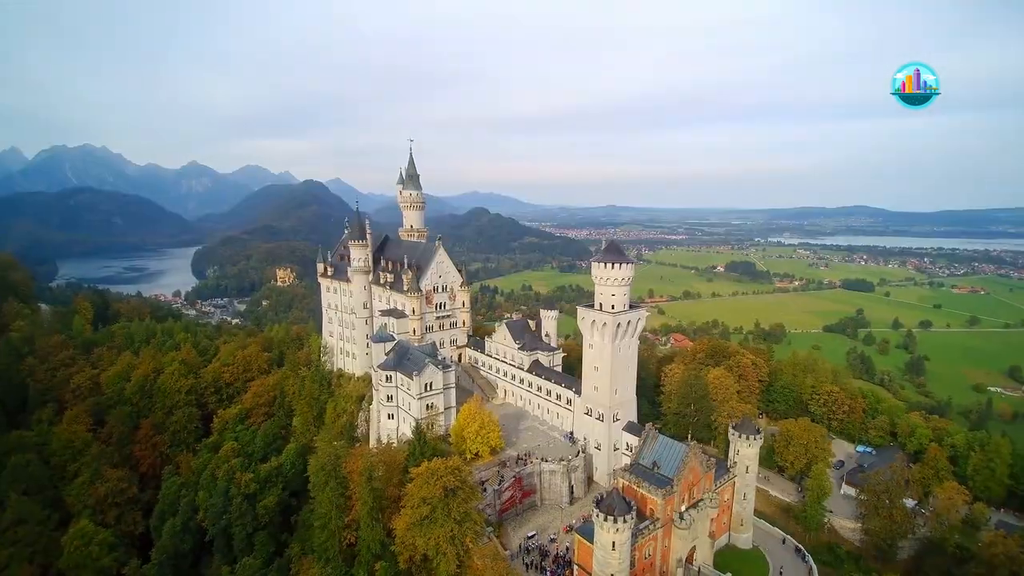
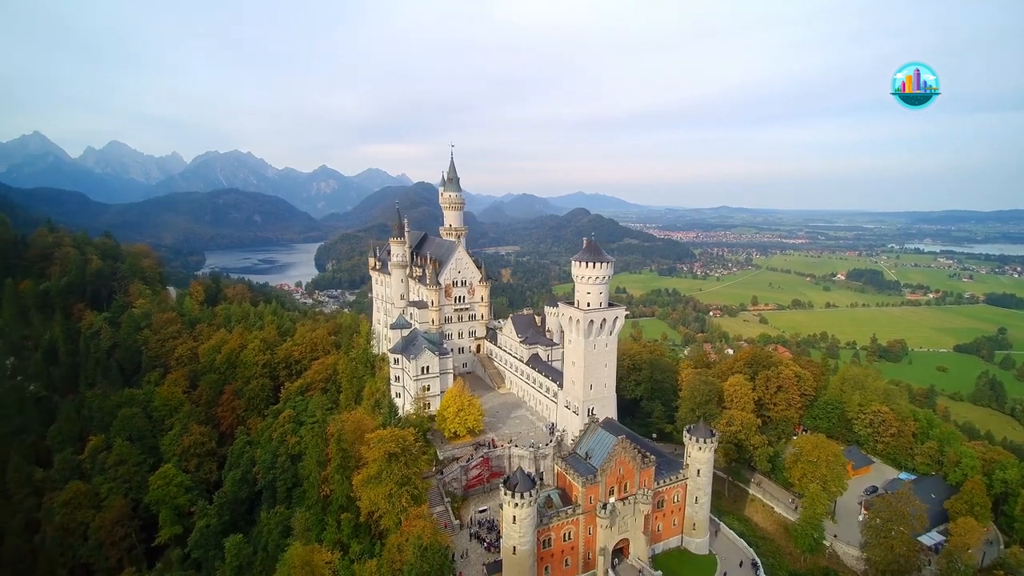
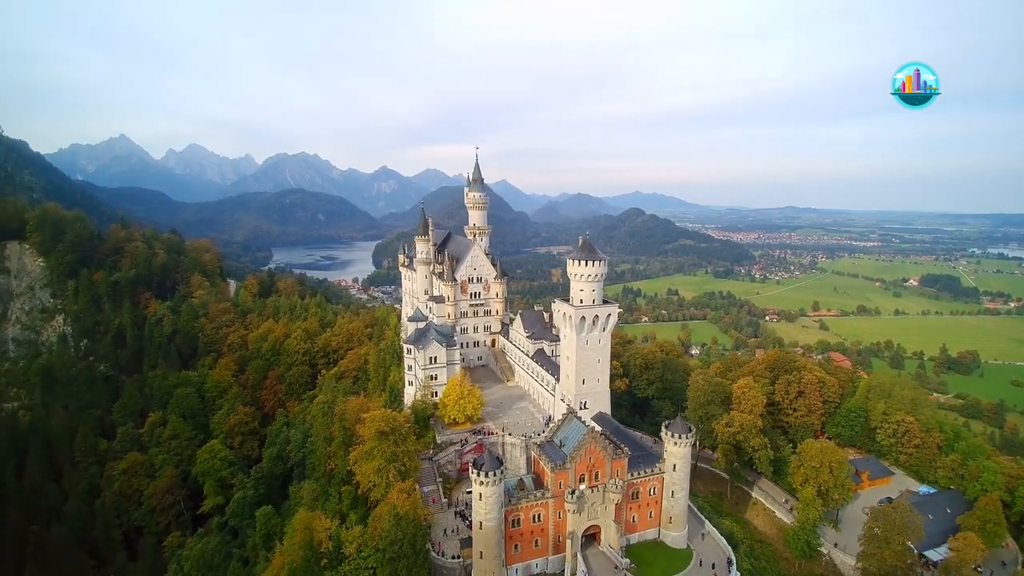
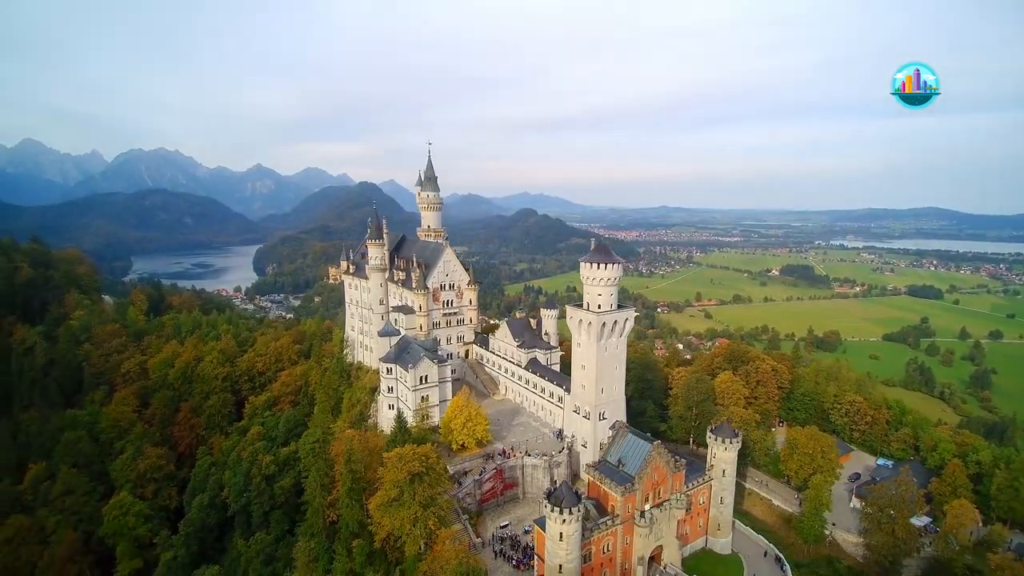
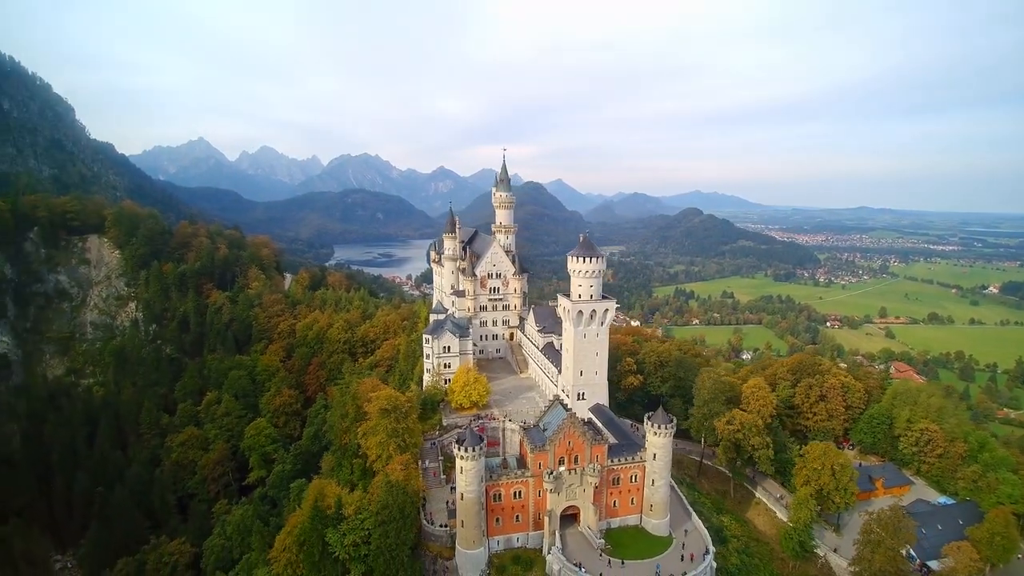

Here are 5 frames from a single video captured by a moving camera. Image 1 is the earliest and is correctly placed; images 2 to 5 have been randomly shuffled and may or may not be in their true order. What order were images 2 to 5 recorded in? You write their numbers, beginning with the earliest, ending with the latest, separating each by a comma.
4, 2, 3, 5
